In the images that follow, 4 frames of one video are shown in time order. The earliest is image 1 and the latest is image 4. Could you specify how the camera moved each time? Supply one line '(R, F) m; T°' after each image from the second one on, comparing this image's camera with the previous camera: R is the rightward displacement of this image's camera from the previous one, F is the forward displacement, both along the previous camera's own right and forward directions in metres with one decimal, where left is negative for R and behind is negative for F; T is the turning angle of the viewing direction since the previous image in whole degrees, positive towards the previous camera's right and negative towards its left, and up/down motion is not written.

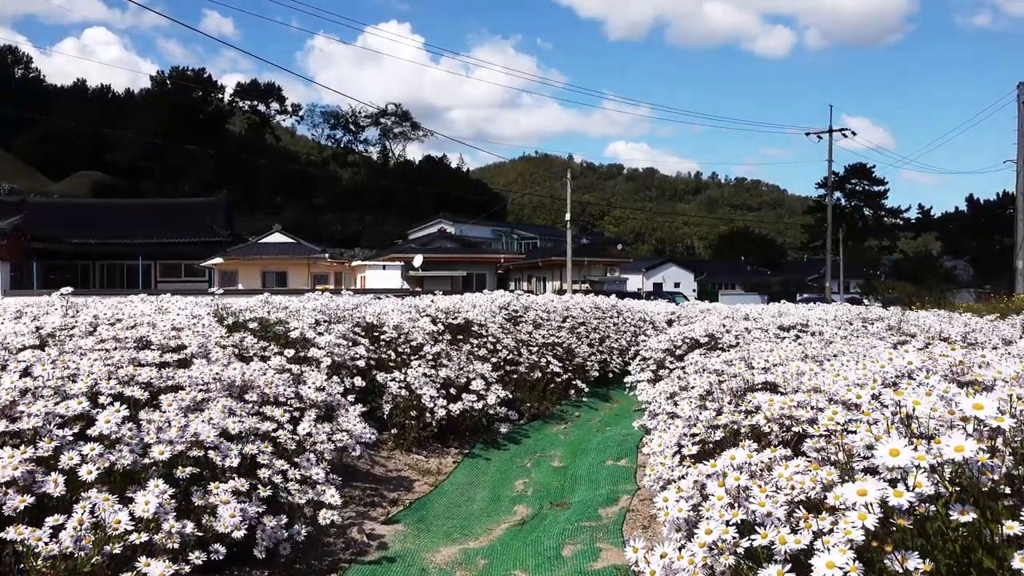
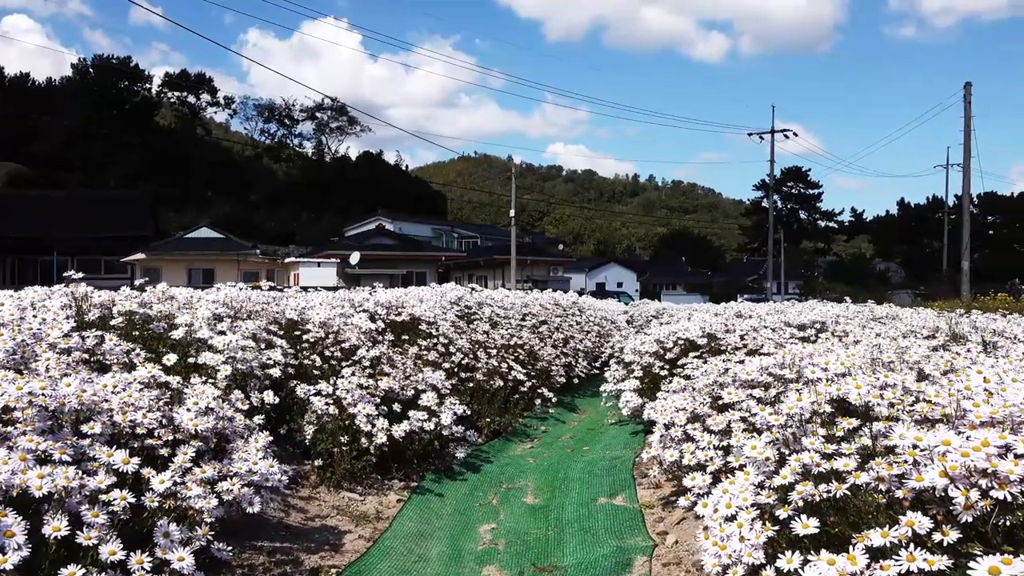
(-0.2, +1.5) m; +5°
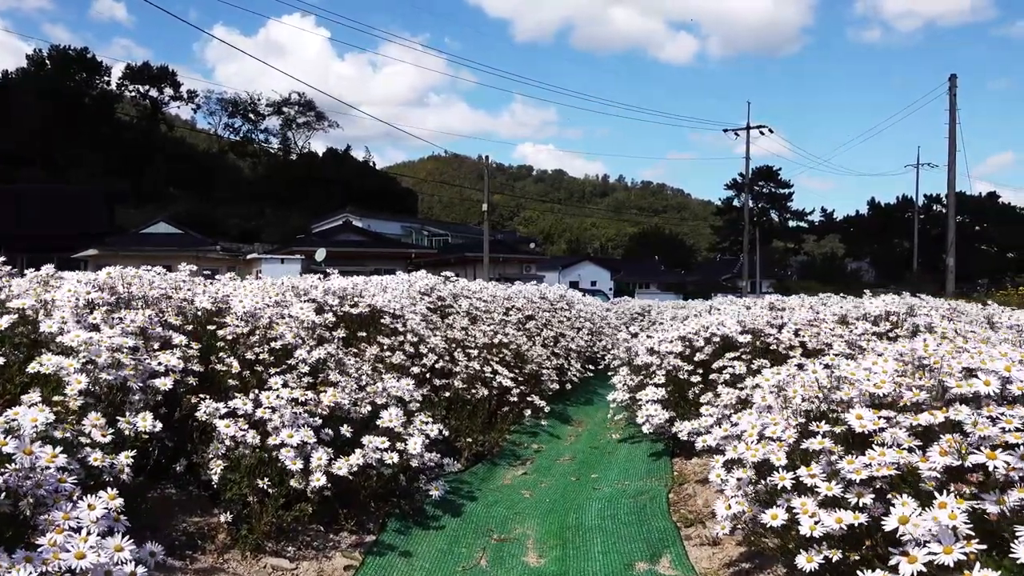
(-0.1, +1.5) m; +2°
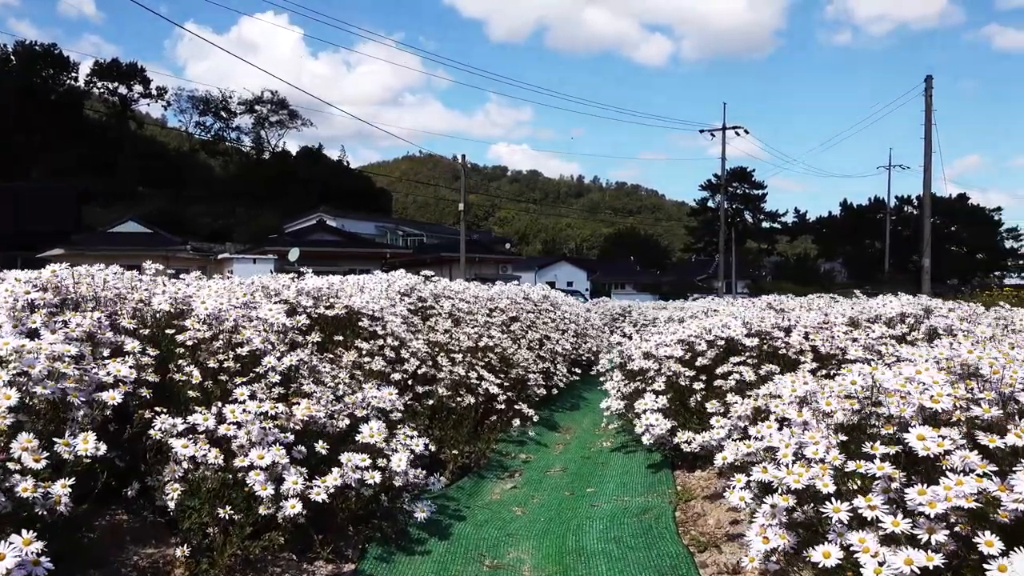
(-0.1, +0.4) m; +2°
